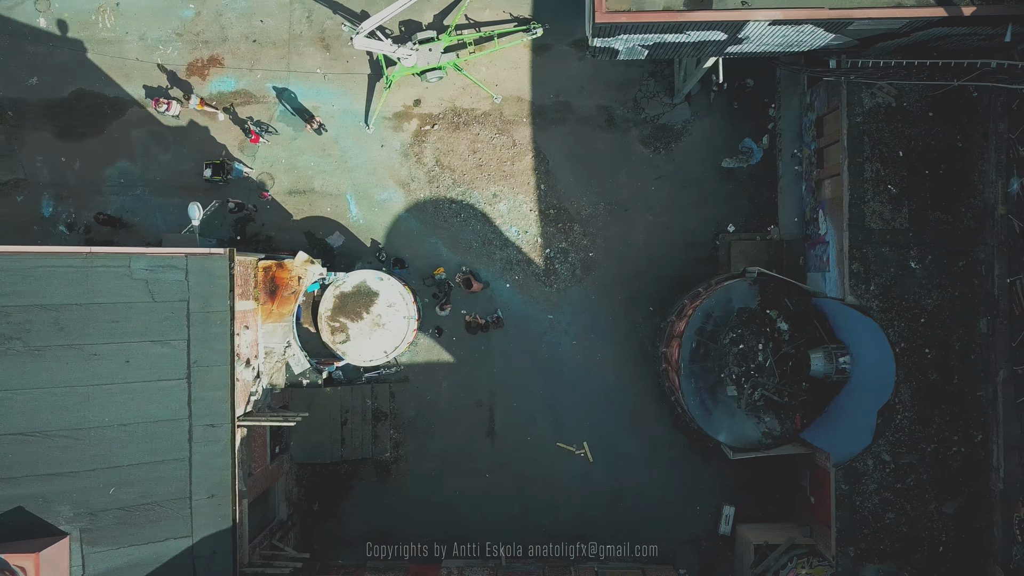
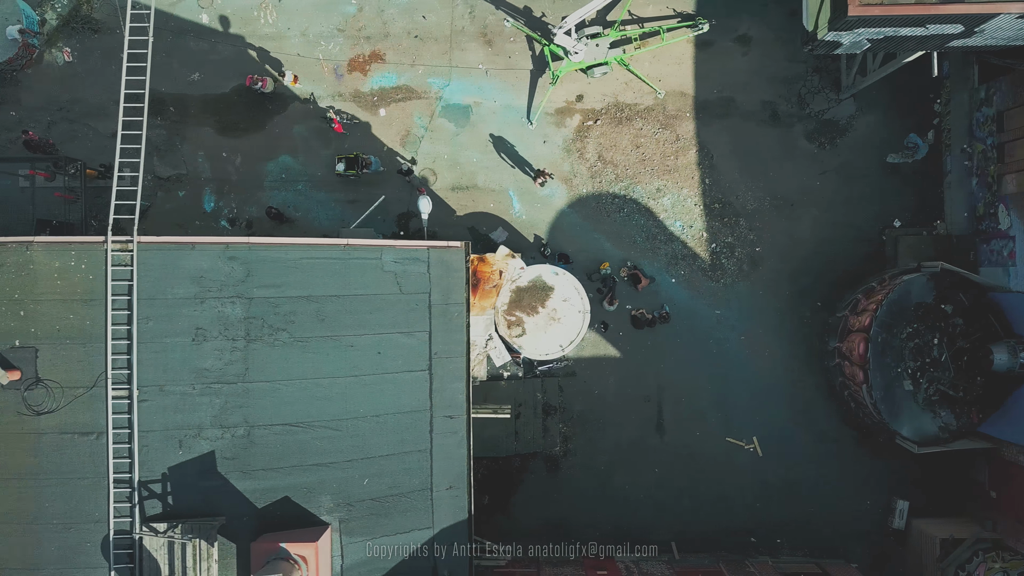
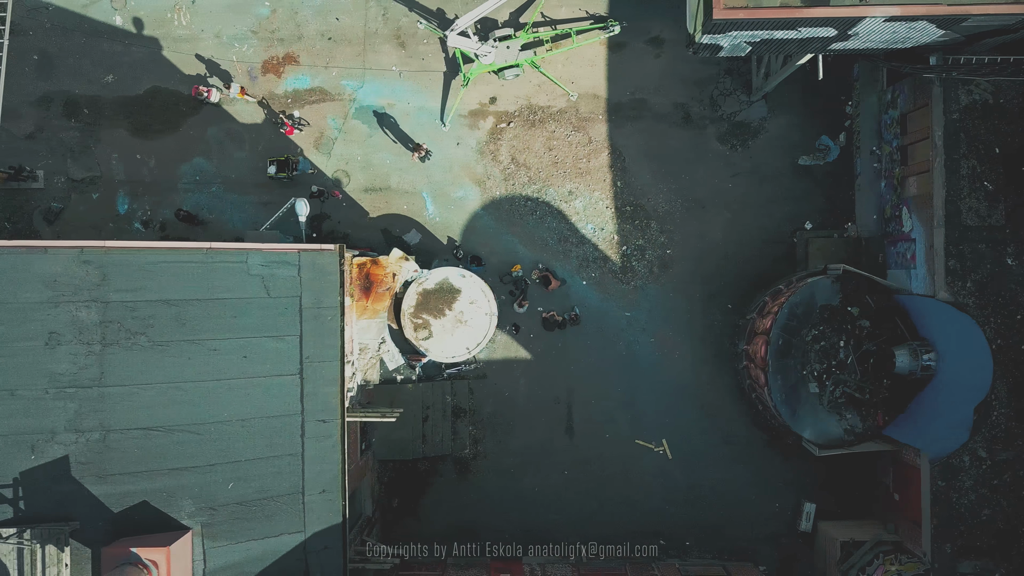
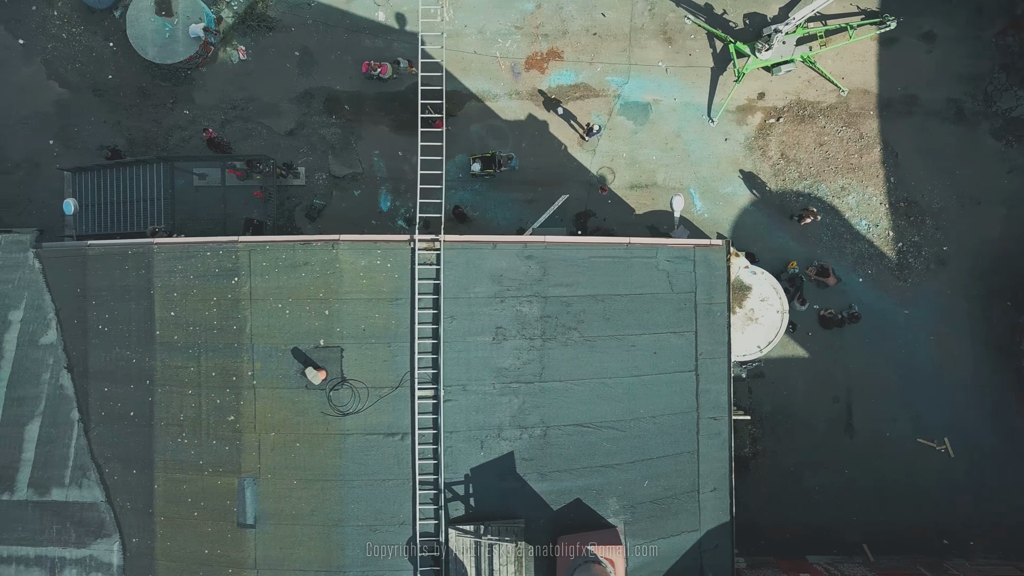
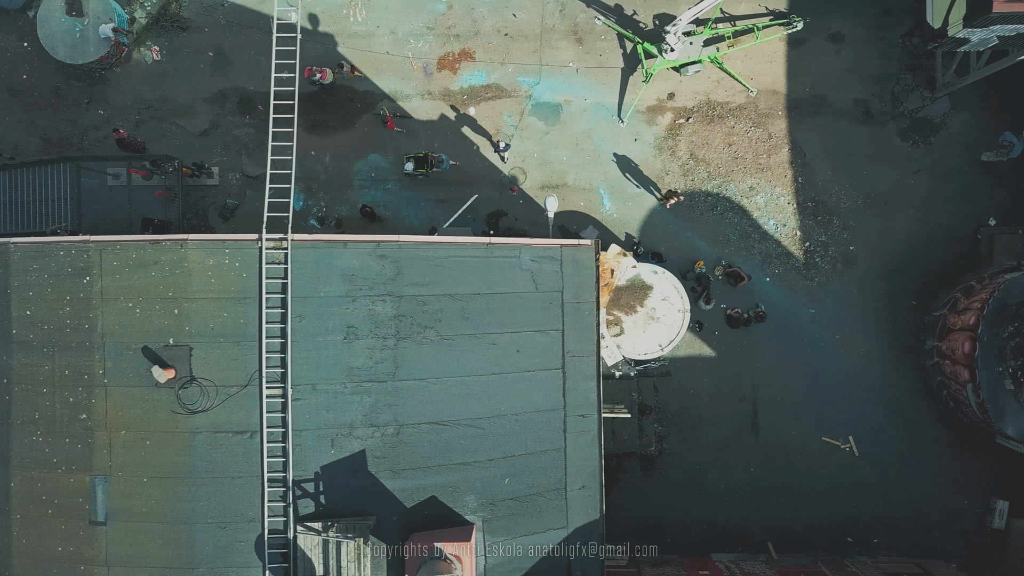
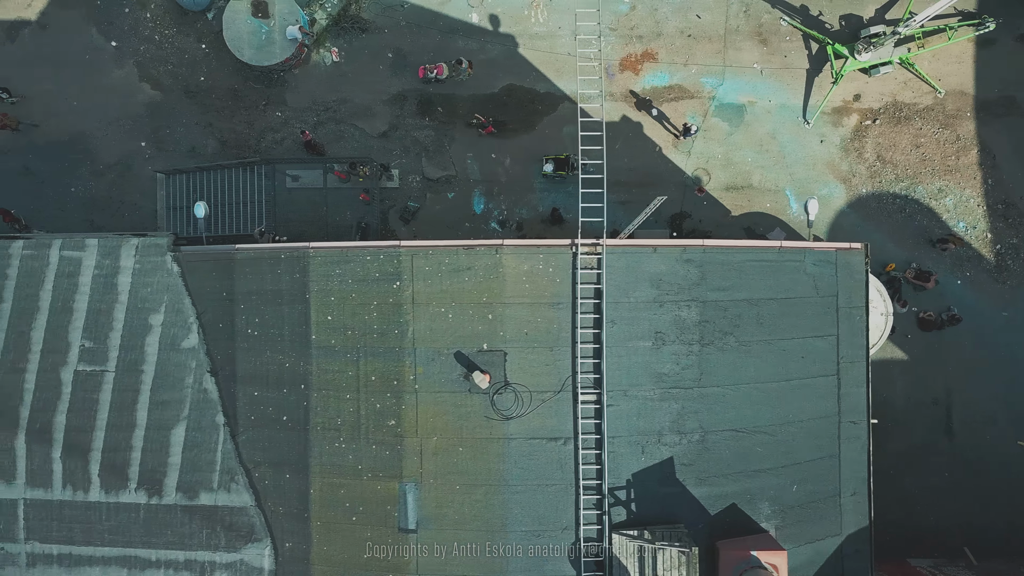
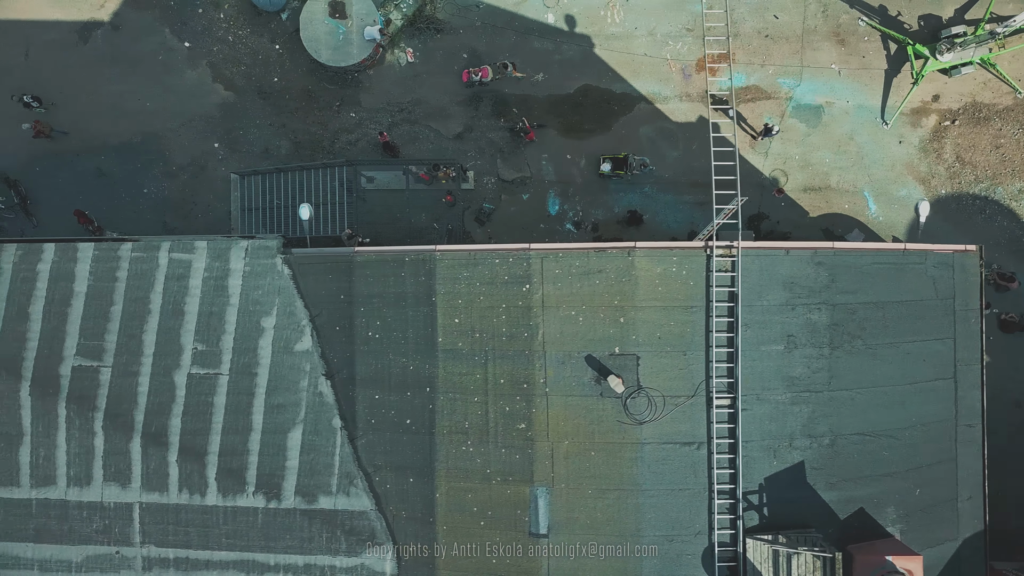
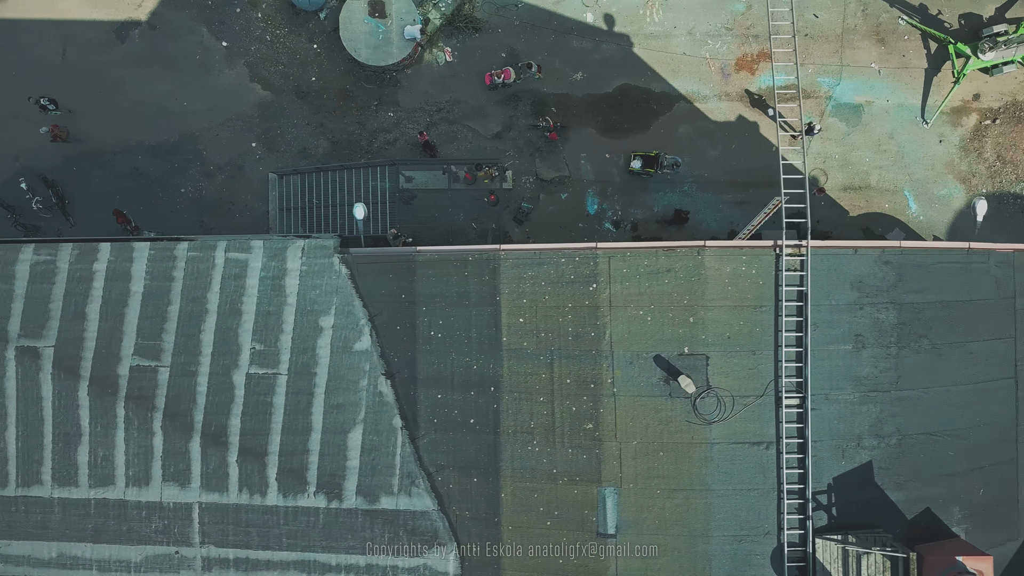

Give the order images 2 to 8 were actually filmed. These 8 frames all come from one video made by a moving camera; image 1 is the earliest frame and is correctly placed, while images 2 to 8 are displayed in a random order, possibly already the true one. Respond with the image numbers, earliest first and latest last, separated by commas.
3, 2, 5, 4, 6, 7, 8
